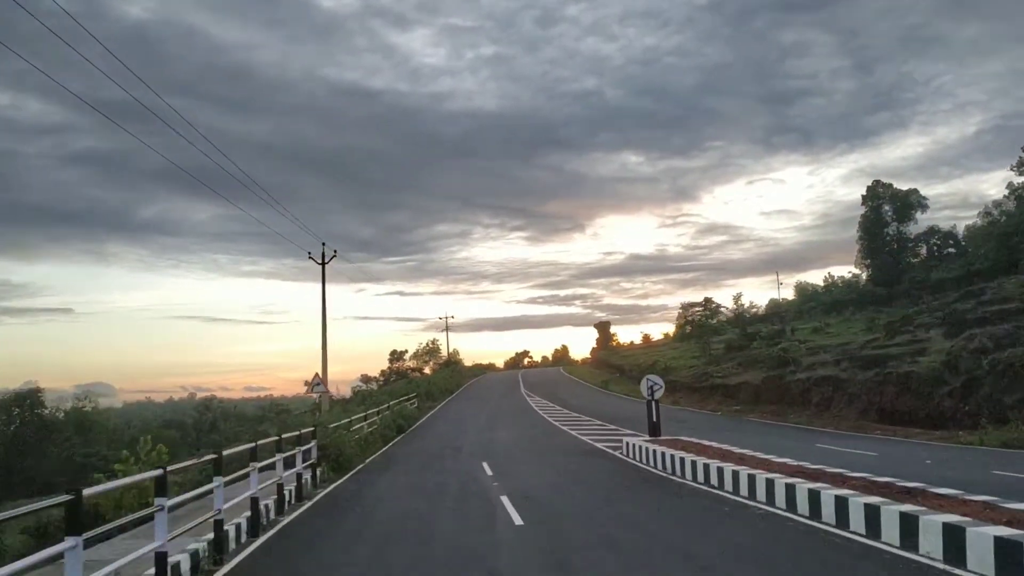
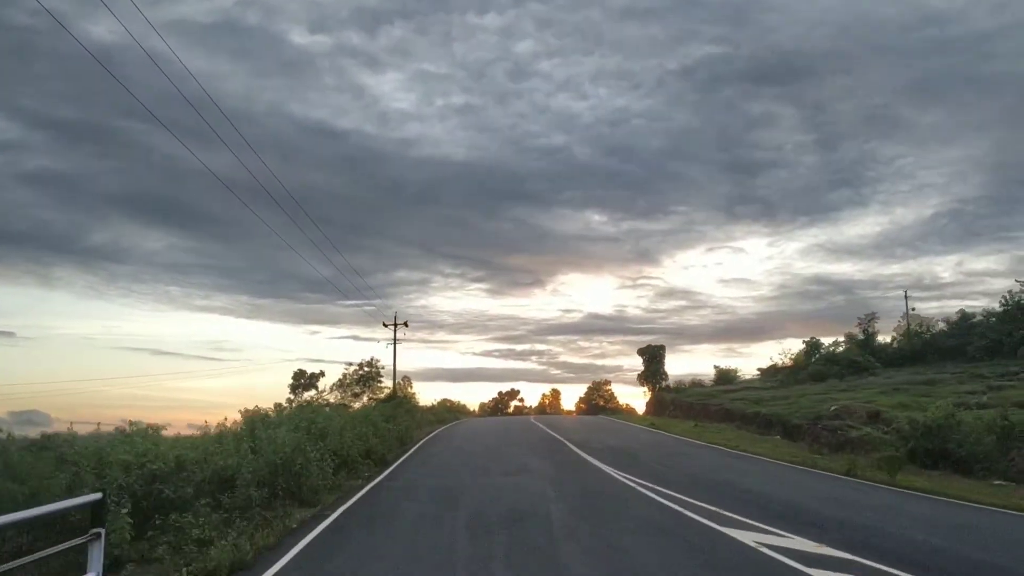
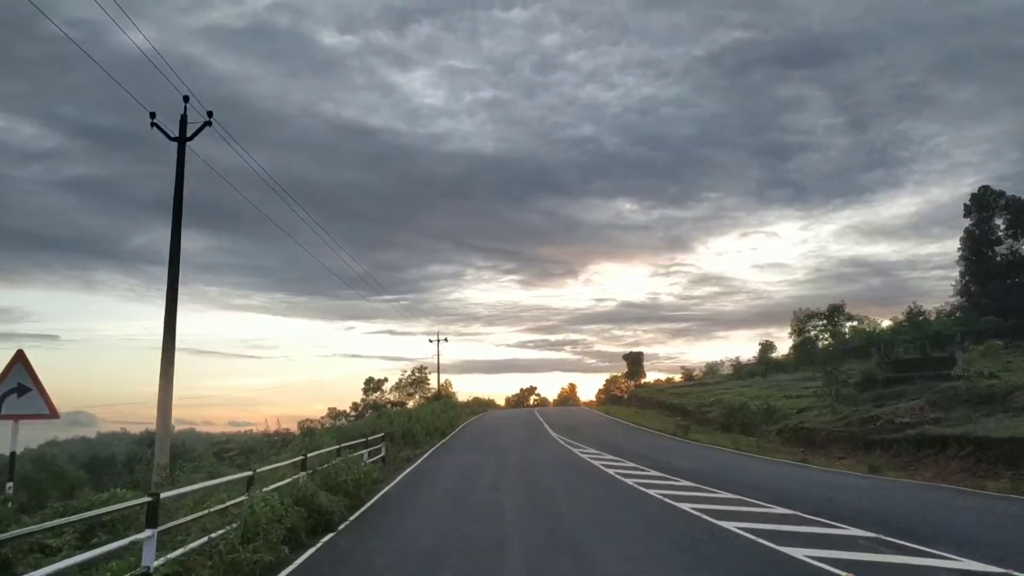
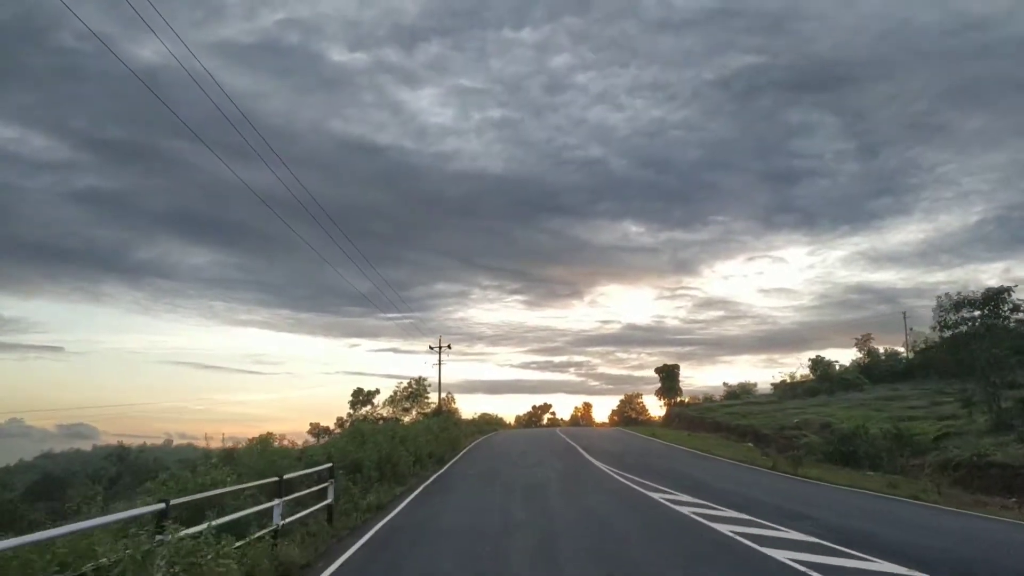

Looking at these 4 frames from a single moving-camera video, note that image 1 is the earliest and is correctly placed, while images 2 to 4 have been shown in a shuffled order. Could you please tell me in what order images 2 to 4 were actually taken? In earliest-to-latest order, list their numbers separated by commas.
3, 4, 2
